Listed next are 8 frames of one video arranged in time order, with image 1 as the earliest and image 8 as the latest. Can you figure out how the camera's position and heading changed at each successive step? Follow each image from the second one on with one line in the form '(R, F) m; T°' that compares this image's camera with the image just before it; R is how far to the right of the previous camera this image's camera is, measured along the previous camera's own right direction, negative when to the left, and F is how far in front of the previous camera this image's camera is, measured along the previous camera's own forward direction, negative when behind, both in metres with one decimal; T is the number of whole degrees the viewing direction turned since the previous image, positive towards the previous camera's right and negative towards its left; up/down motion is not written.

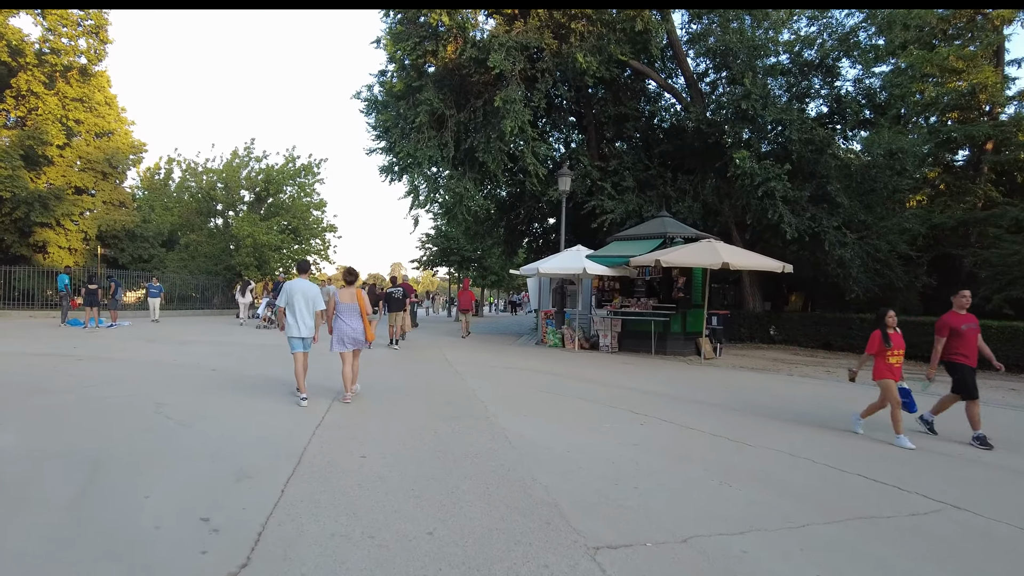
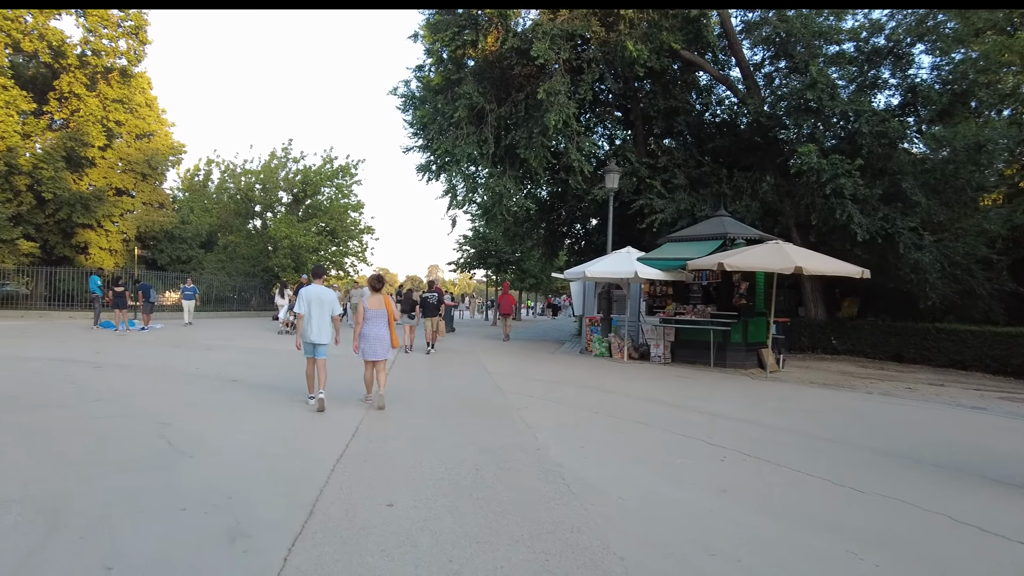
(-0.2, +1.0) m; -3°
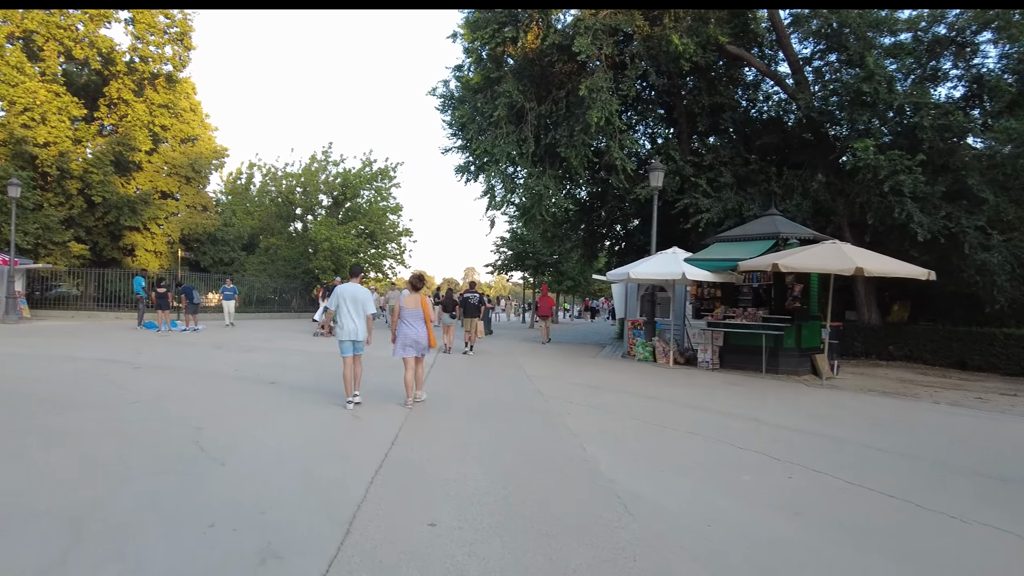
(-0.1, +0.4) m; -3°
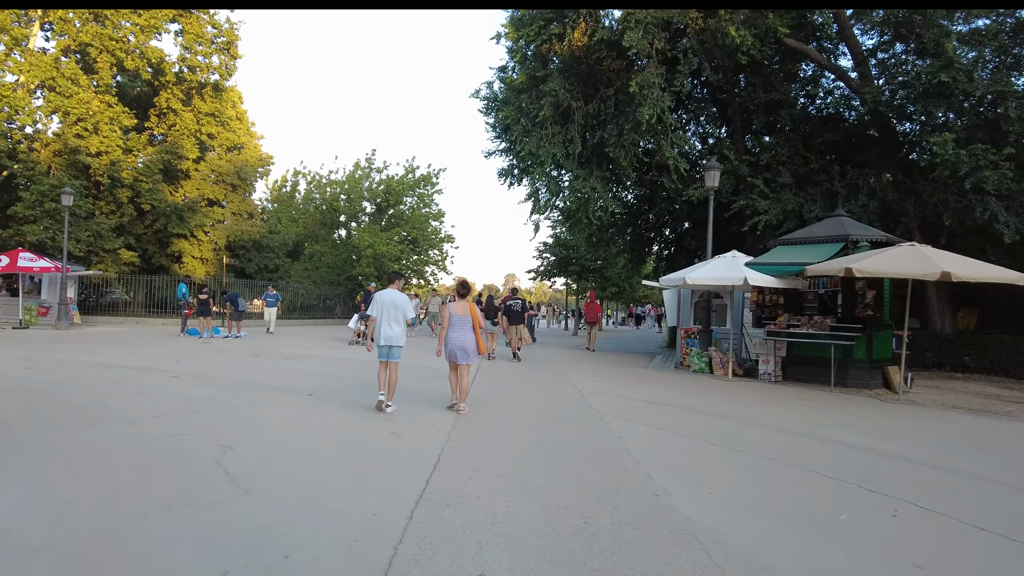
(-0.1, +0.6) m; -4°
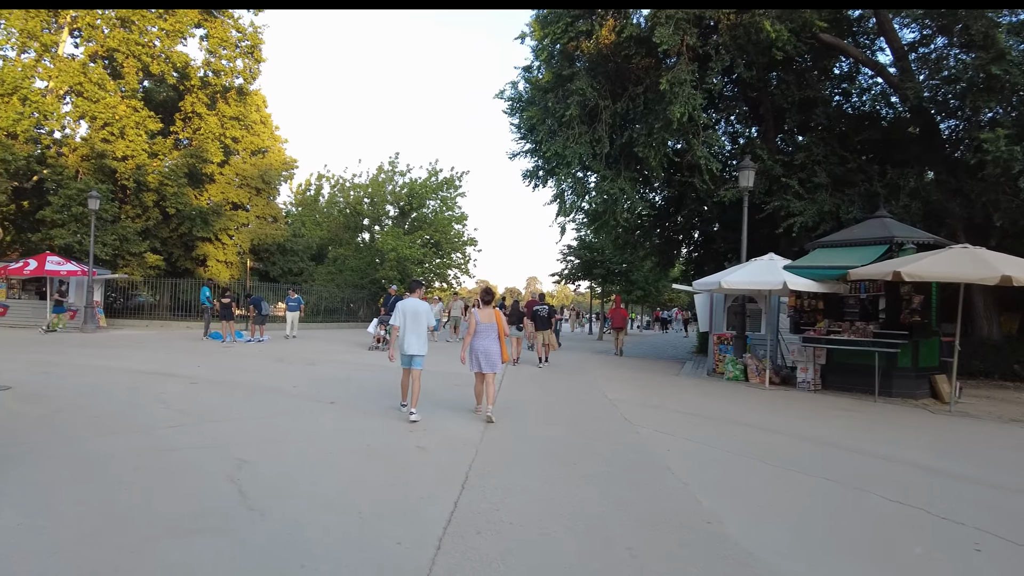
(-0.1, +0.4) m; -2°
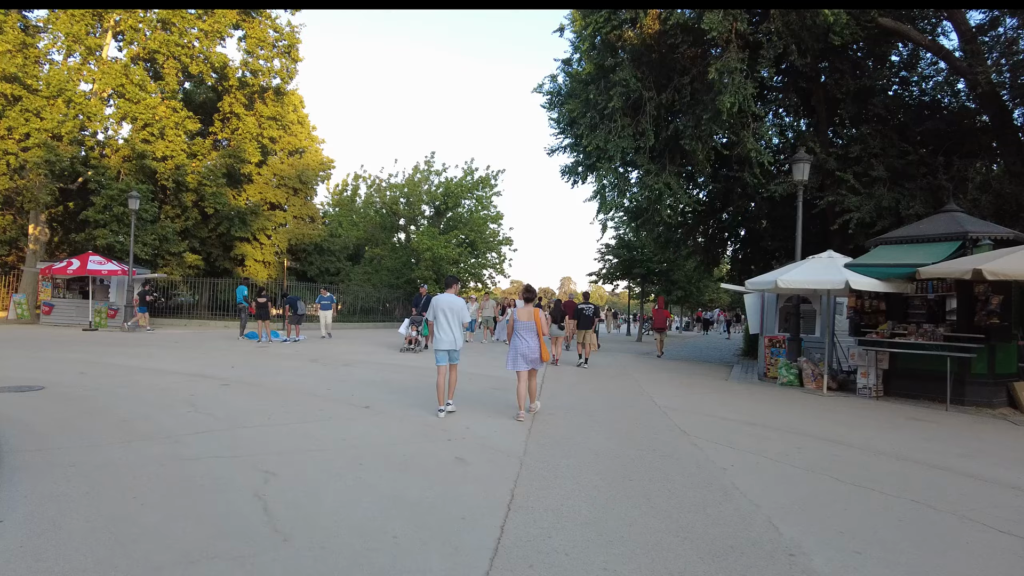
(-0.1, +0.5) m; -3°
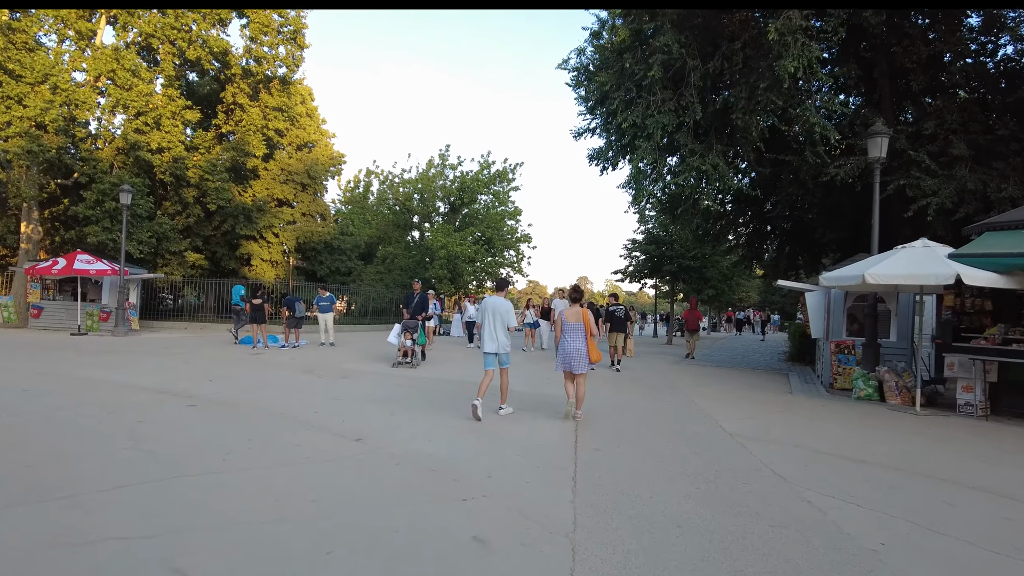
(-0.2, +1.9) m; -1°
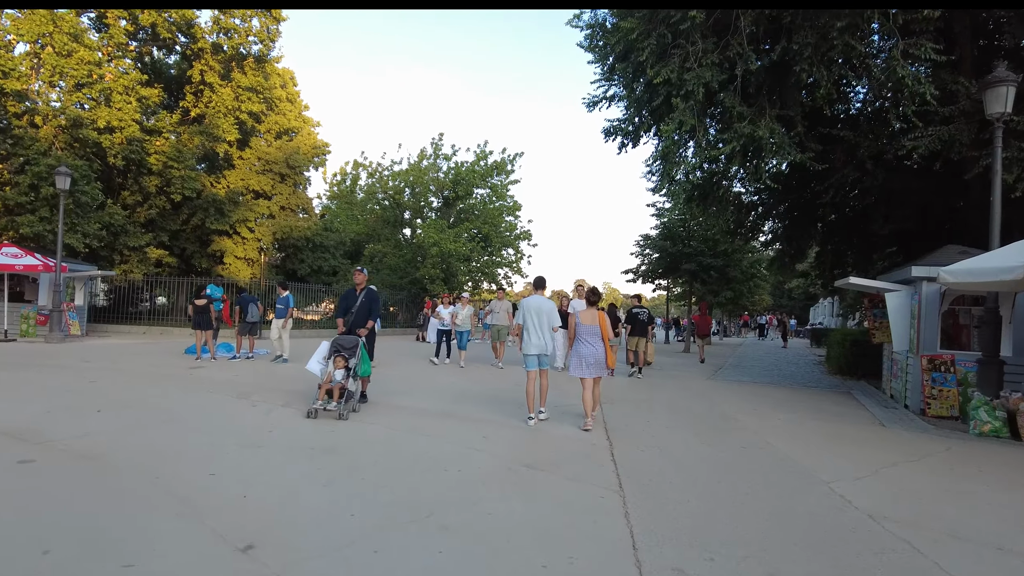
(-0.1, +2.8) m; 0°
